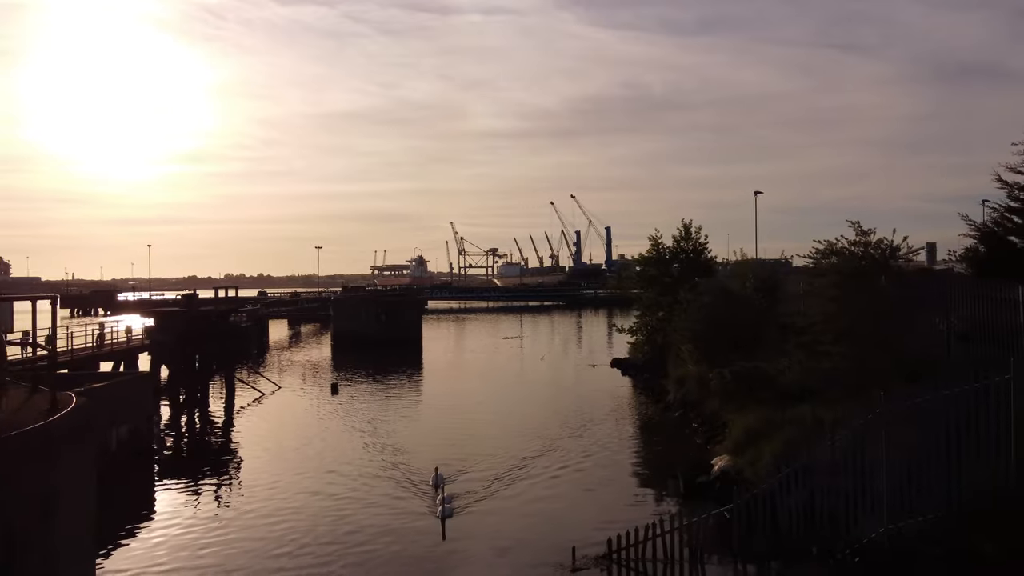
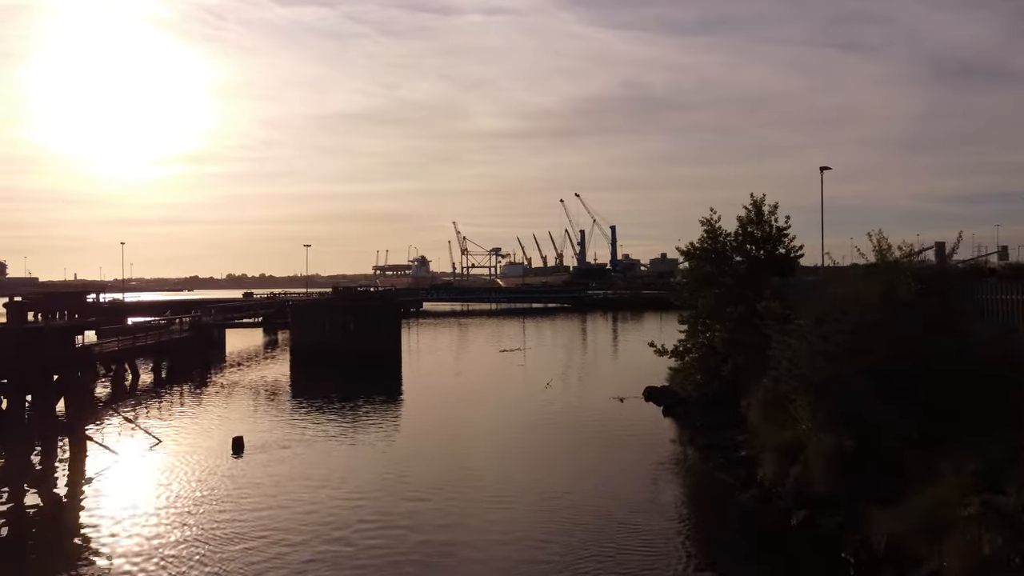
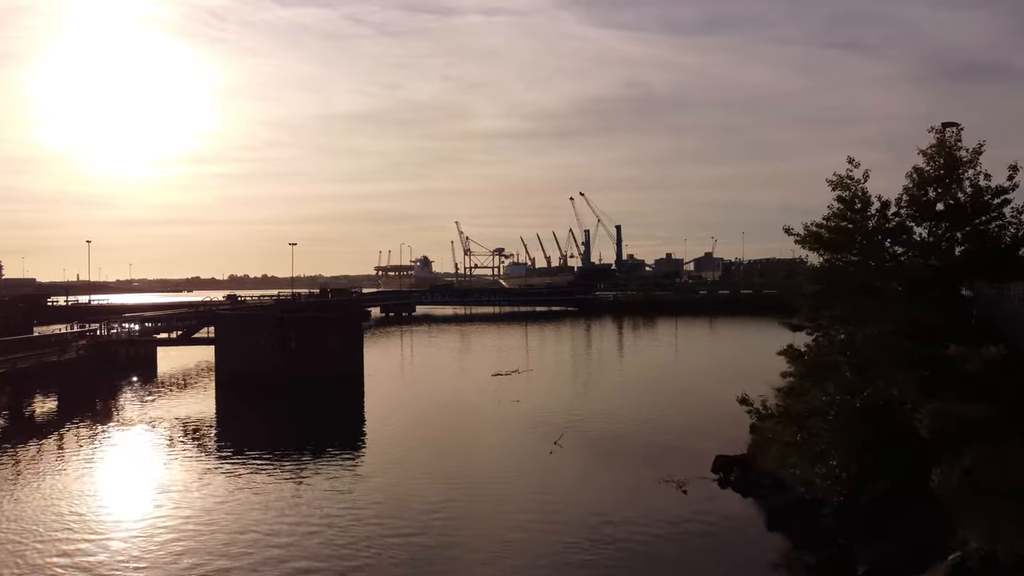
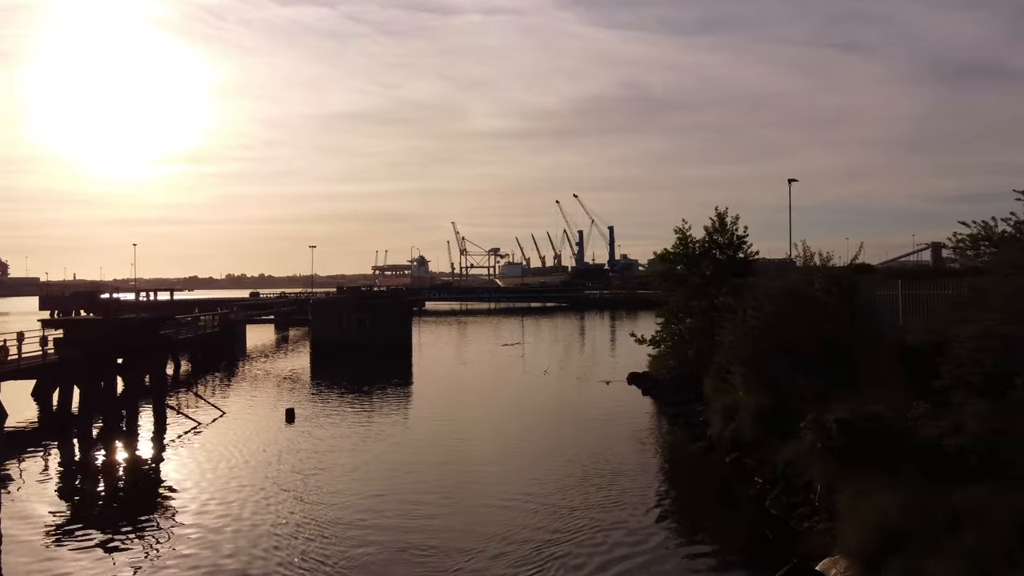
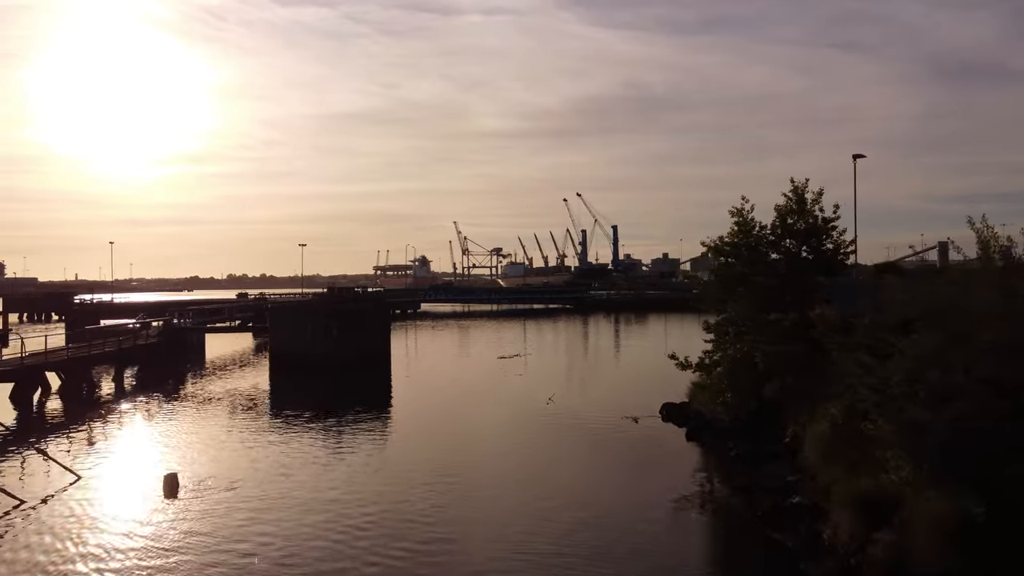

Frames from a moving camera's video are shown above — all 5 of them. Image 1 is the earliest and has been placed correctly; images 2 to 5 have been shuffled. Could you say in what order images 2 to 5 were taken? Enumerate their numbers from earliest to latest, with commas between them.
4, 2, 5, 3
